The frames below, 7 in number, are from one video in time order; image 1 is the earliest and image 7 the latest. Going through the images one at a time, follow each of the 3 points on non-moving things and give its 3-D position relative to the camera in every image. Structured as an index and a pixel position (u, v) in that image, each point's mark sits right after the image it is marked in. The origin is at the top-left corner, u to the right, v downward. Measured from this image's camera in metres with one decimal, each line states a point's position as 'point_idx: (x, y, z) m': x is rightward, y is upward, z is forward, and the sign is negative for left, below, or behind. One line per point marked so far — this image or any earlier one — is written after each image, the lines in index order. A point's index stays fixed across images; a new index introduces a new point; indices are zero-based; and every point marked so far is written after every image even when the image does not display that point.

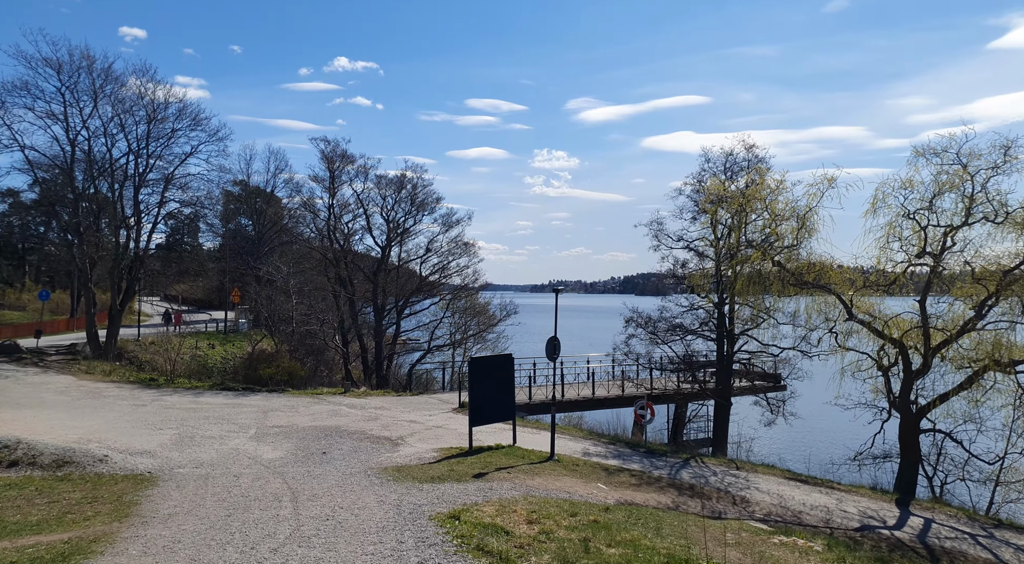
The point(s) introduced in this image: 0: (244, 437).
0: (-5.6, -3.3, +16.3) m
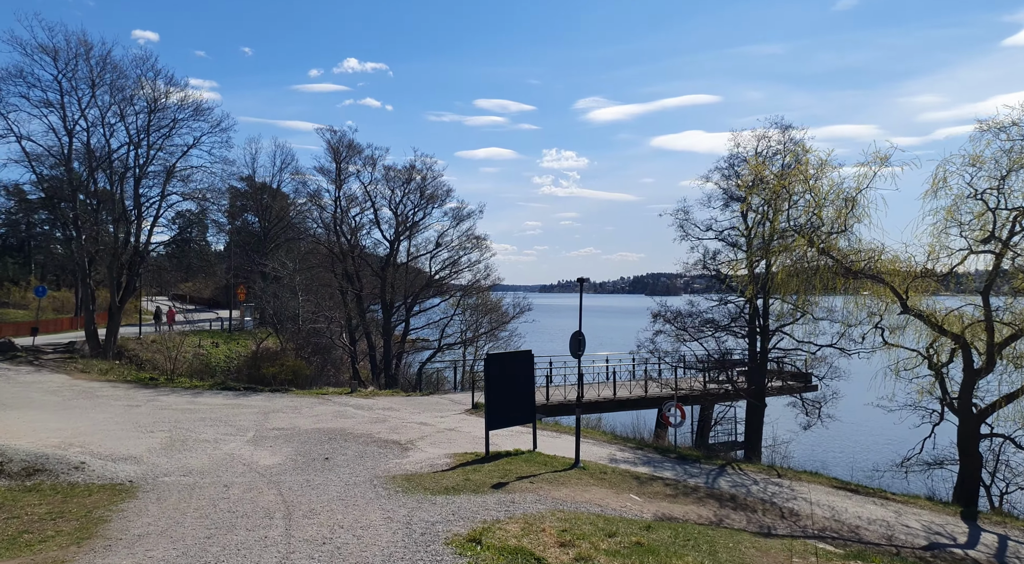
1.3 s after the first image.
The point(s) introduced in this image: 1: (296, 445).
0: (-5.2, -3.1, +14.9) m
1: (-4.1, -3.1, +14.8) m
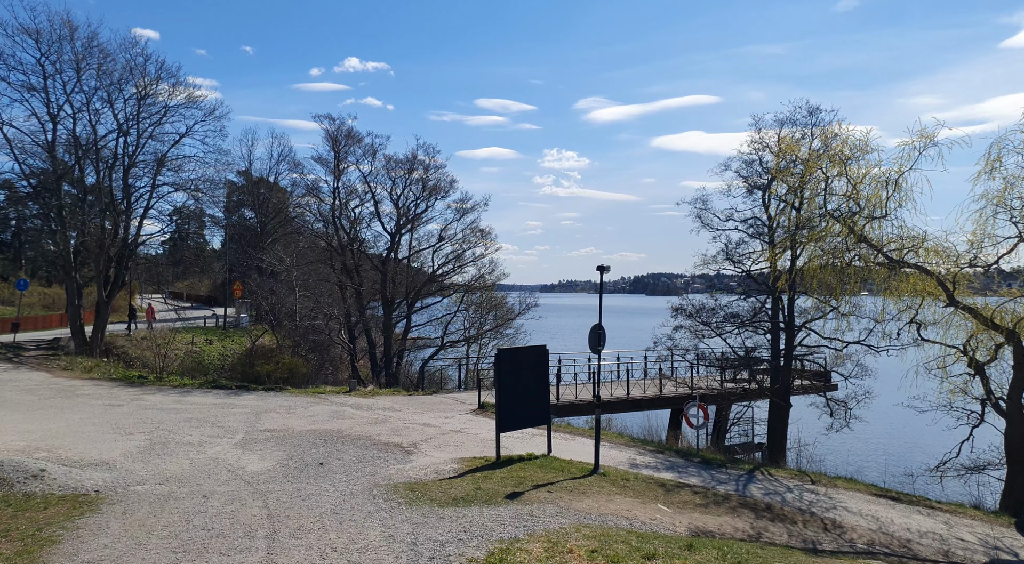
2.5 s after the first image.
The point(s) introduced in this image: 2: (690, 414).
0: (-5.0, -2.9, +13.7) m
1: (-3.9, -2.9, +13.5) m
2: (+4.5, -3.4, +19.7) m
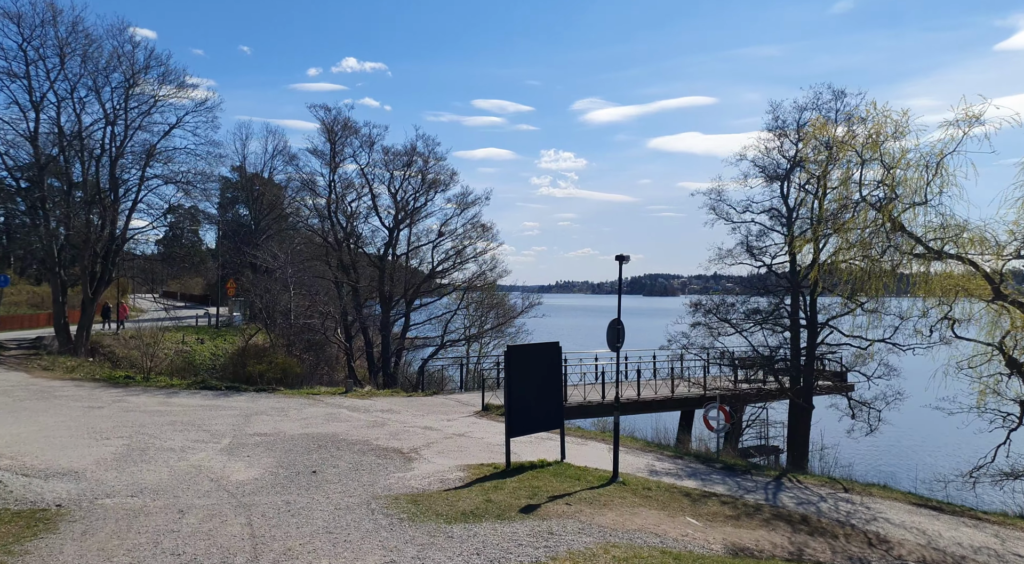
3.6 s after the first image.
0: (-4.9, -2.7, +12.6) m
1: (-3.7, -2.8, +12.4) m
2: (+4.7, -3.2, +18.6) m
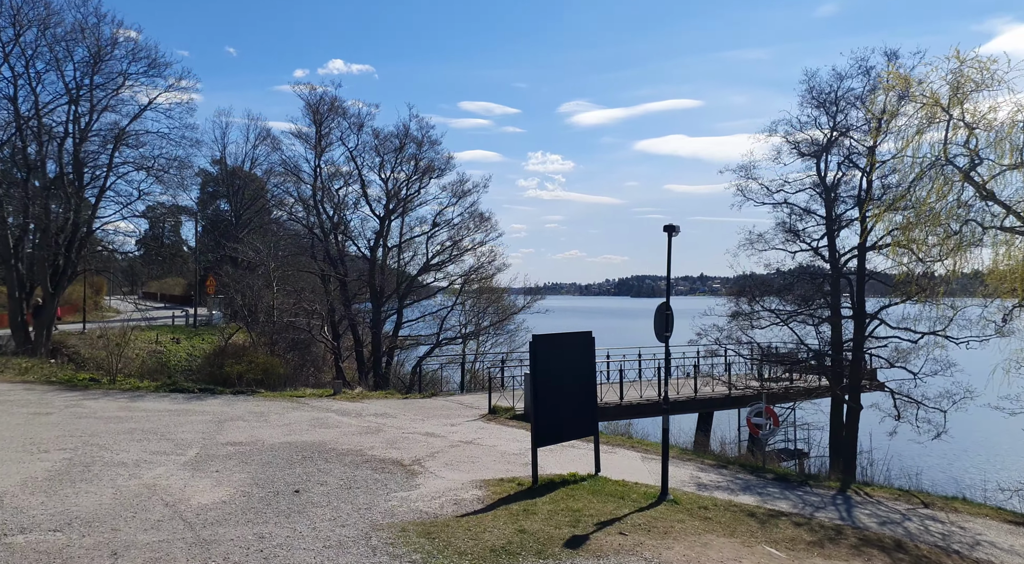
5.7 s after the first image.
0: (-4.5, -2.4, +10.4) m
1: (-3.4, -2.5, +10.3) m
2: (+4.9, -2.9, +16.6) m
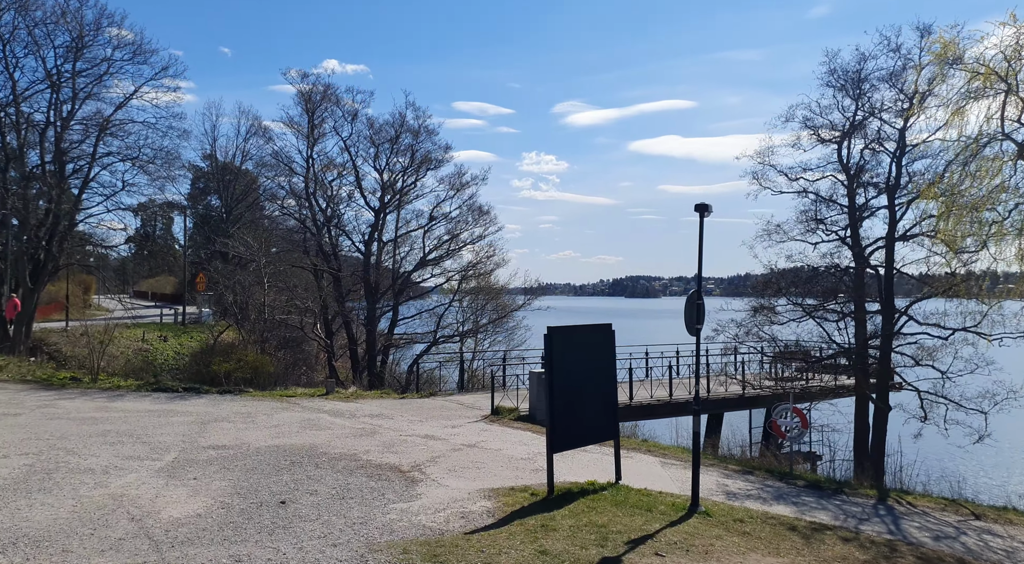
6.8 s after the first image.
0: (-4.4, -2.3, +9.4) m
1: (-3.3, -2.3, +9.2) m
2: (+5.0, -2.8, +15.6) m
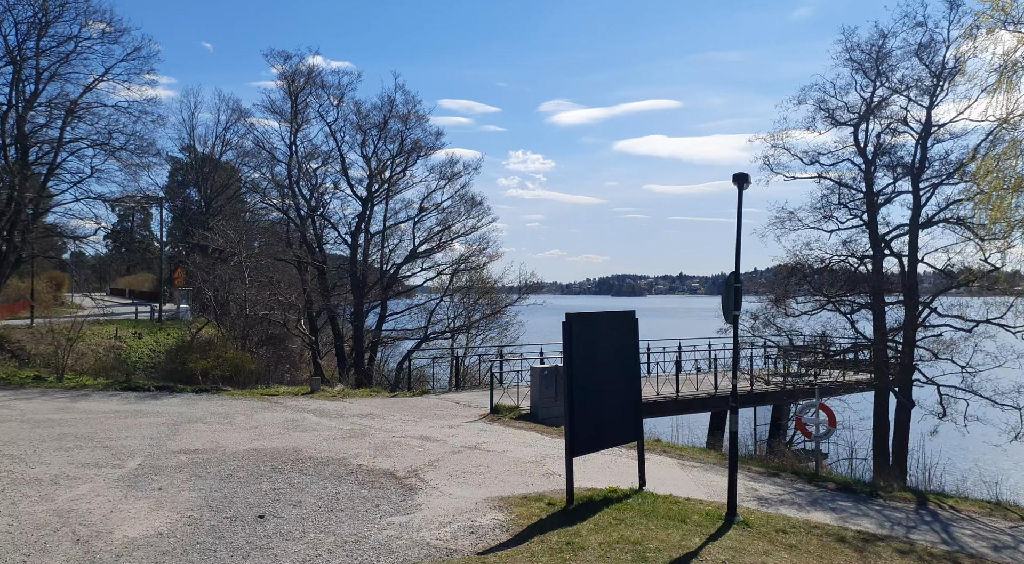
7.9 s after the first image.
0: (-4.3, -2.1, +8.2) m
1: (-3.2, -2.1, +8.1) m
2: (+4.9, -2.6, +14.7) m
